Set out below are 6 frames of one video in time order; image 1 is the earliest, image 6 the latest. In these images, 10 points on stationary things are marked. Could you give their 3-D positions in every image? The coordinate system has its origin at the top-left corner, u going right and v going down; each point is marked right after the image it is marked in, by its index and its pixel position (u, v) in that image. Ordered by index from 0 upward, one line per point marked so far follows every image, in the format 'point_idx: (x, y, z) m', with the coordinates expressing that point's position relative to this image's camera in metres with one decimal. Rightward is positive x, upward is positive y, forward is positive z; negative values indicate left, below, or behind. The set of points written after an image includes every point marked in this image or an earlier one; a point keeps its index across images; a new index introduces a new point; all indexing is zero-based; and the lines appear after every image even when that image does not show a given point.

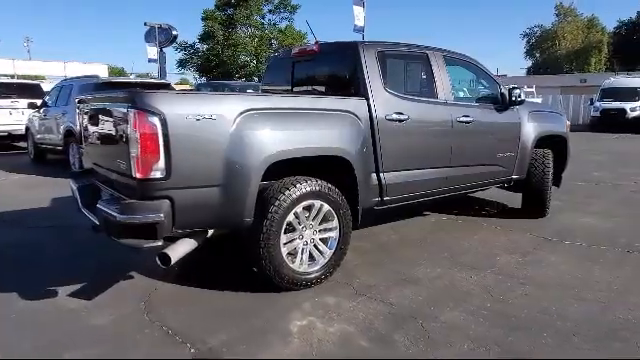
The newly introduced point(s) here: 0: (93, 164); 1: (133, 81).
0: (-1.9, +0.1, +4.4) m
1: (-3.0, +1.6, +8.5) m
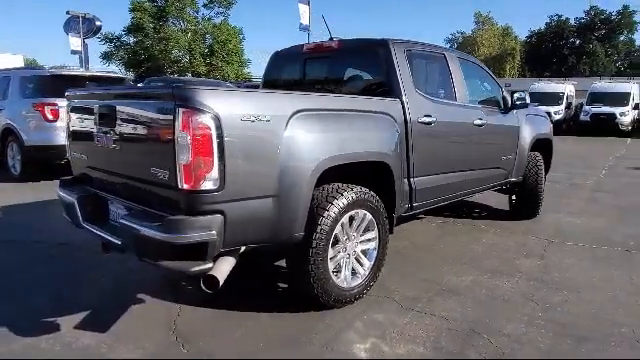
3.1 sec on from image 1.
0: (-1.6, +0.1, +3.7) m
1: (-3.4, +1.6, +7.6) m
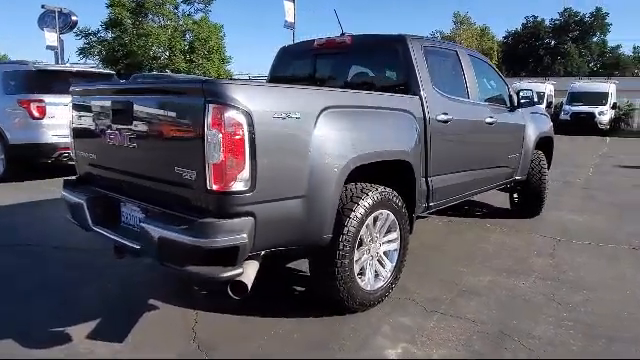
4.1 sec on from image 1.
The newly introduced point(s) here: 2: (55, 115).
0: (-1.5, +0.1, +3.5) m
1: (-3.5, +1.6, +7.3) m
2: (-3.7, +0.9, +7.2) m
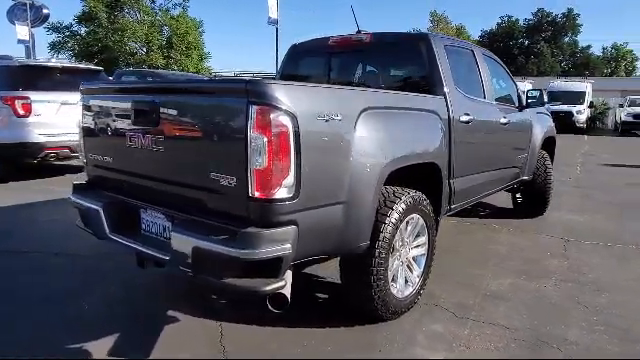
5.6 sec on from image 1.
0: (-1.3, 0.0, +3.3) m
1: (-3.5, +1.5, +7.0) m
2: (-3.7, +0.9, +6.9) m
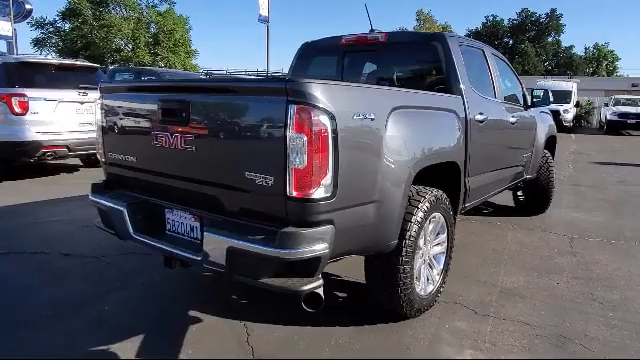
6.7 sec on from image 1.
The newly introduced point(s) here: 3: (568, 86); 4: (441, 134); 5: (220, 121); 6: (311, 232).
0: (-1.1, 0.0, +3.3) m
1: (-3.5, +1.6, +6.8) m
2: (-3.7, +0.9, +6.7) m
3: (+9.1, +3.5, +18.9) m
4: (+0.8, +0.3, +3.4) m
5: (-0.5, +0.3, +2.7) m
6: (0.0, -0.2, +2.5) m
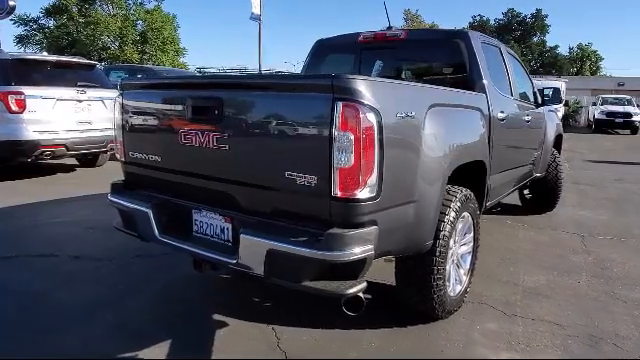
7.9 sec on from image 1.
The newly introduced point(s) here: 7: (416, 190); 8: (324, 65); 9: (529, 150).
0: (-1.0, 0.0, +3.2) m
1: (-3.4, +1.6, +6.7) m
2: (-3.6, +0.9, +6.5) m
3: (+8.7, +3.5, +19.1) m
4: (+1.0, +0.3, +3.4) m
5: (-0.3, +0.3, +2.6) m
6: (+0.2, -0.2, +2.4) m
7: (+0.5, -0.1, +2.7) m
8: (0.0, +1.0, +4.6) m
9: (+2.1, +0.3, +5.2) m
